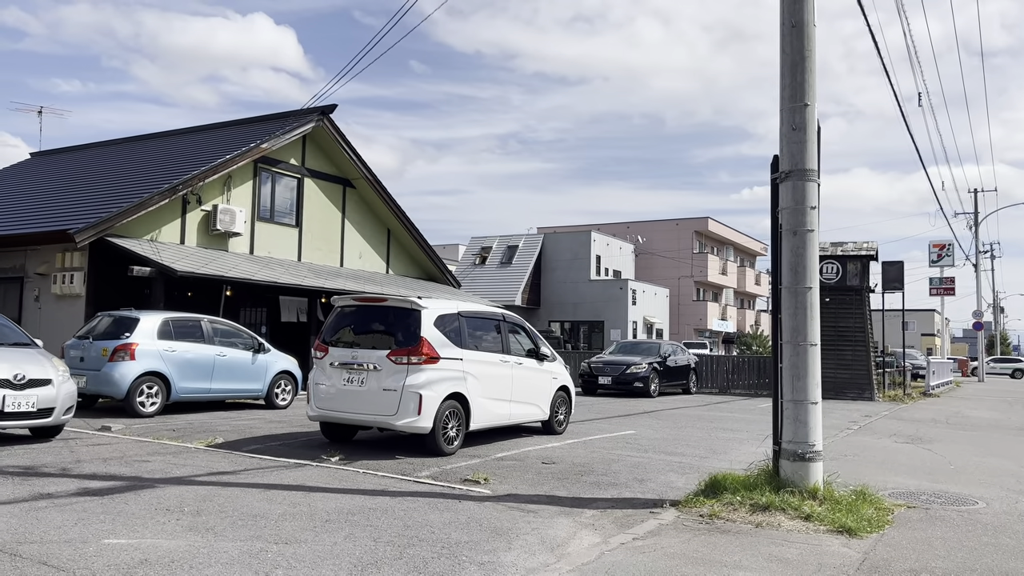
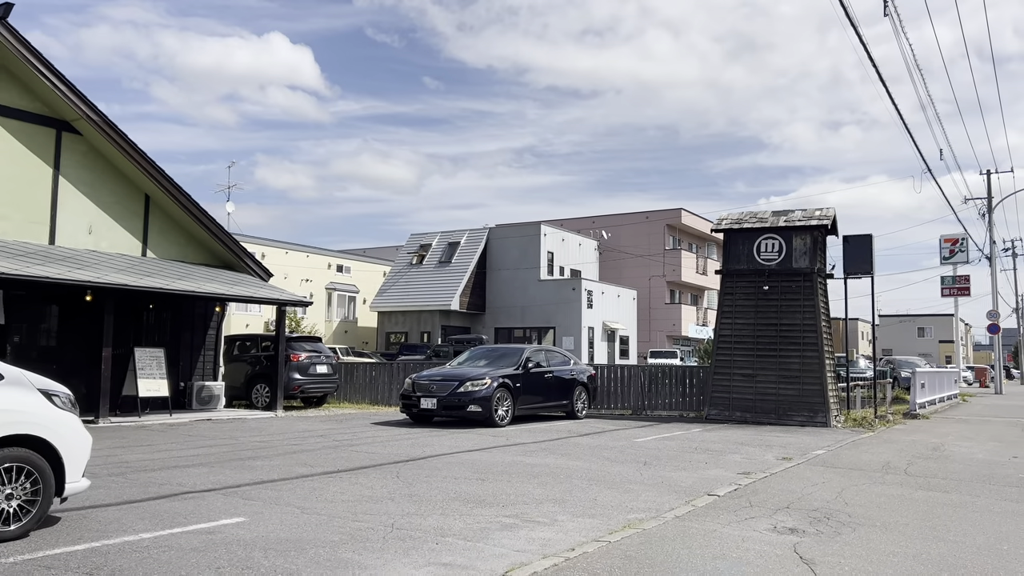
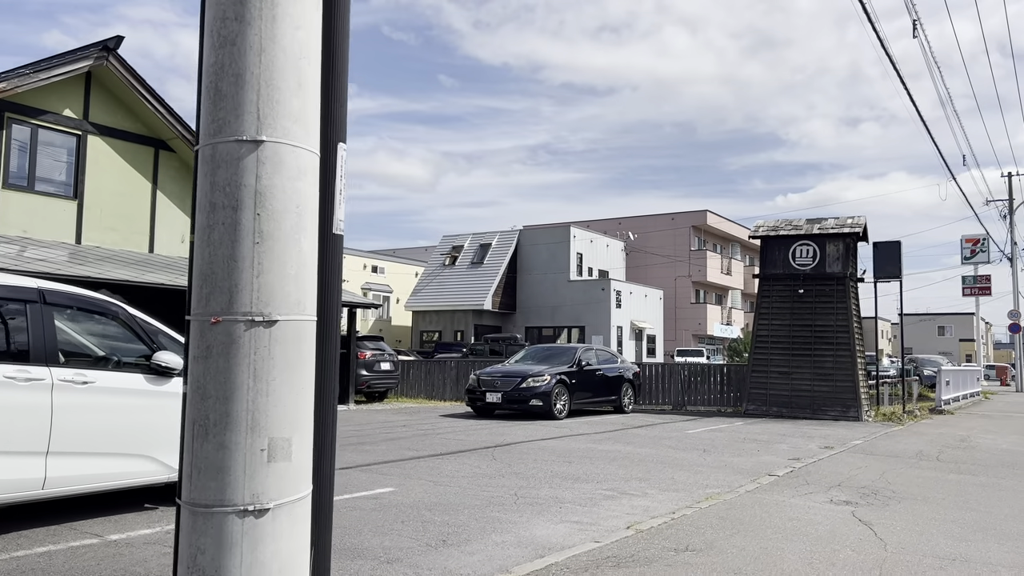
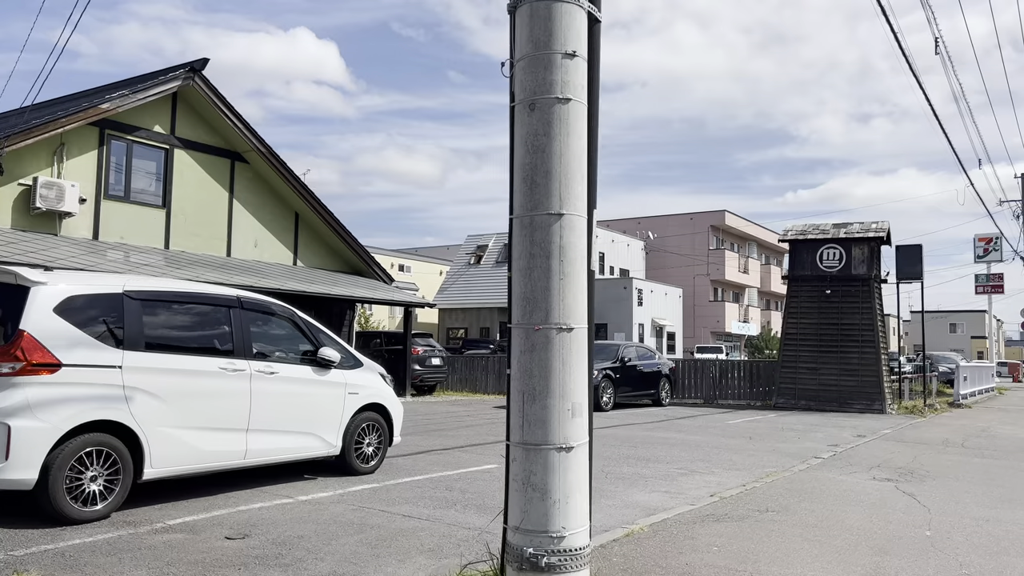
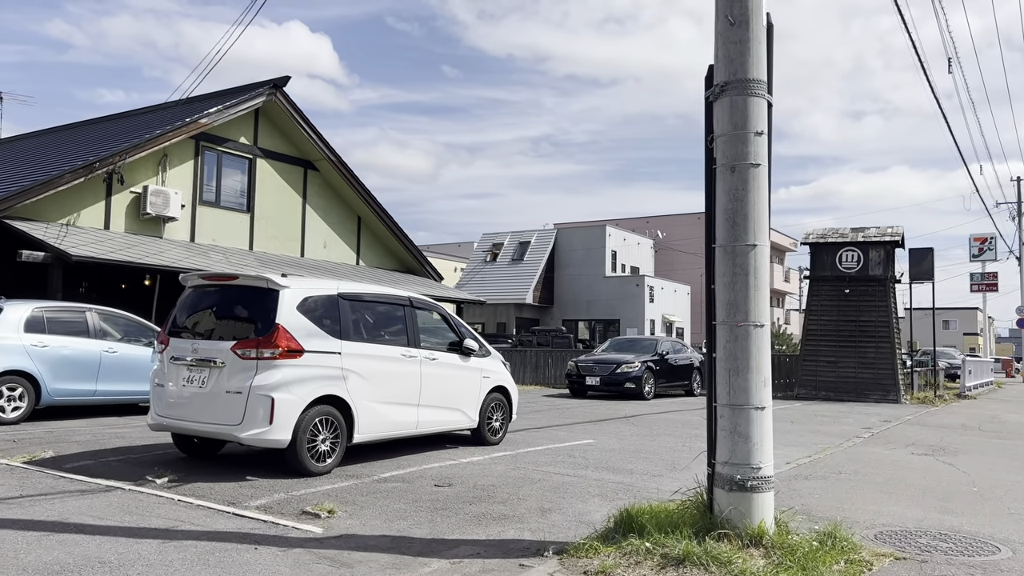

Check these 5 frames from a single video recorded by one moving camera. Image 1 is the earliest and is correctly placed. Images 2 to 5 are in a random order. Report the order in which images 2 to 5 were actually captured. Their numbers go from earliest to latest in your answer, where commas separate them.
5, 4, 3, 2
